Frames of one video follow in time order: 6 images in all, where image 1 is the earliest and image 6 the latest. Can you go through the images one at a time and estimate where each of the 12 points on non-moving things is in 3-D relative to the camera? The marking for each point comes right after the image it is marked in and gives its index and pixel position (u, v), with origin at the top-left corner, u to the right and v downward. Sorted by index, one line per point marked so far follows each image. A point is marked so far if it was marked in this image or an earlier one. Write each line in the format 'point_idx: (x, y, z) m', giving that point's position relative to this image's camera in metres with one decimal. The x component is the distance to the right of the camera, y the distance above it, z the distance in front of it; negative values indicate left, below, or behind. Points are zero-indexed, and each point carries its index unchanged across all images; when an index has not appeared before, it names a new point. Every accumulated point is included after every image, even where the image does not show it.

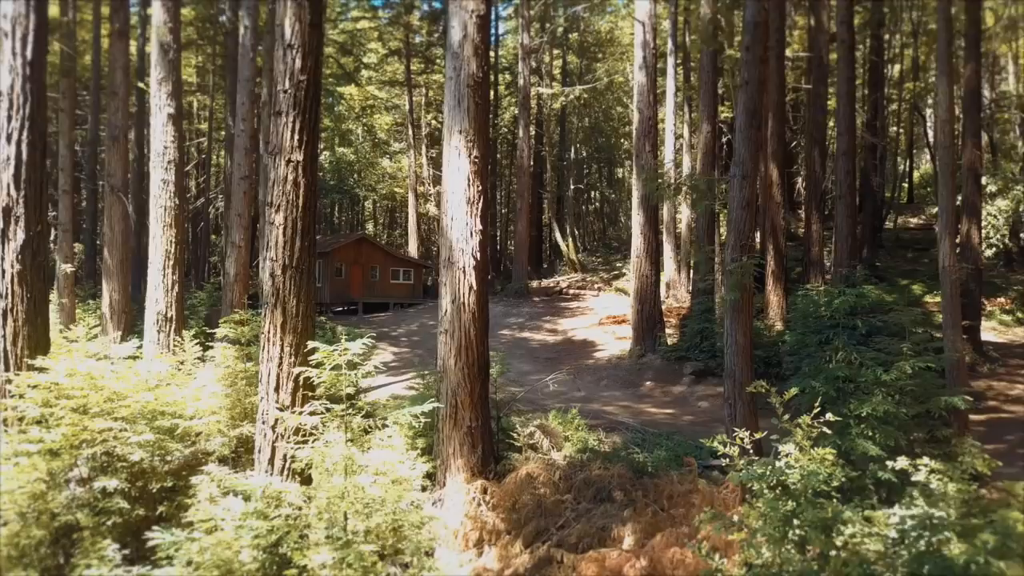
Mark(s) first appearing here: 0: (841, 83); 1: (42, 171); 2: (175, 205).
0: (+5.7, +3.6, +12.0) m
1: (-4.5, +1.1, +6.5) m
2: (-5.5, +1.4, +11.4) m
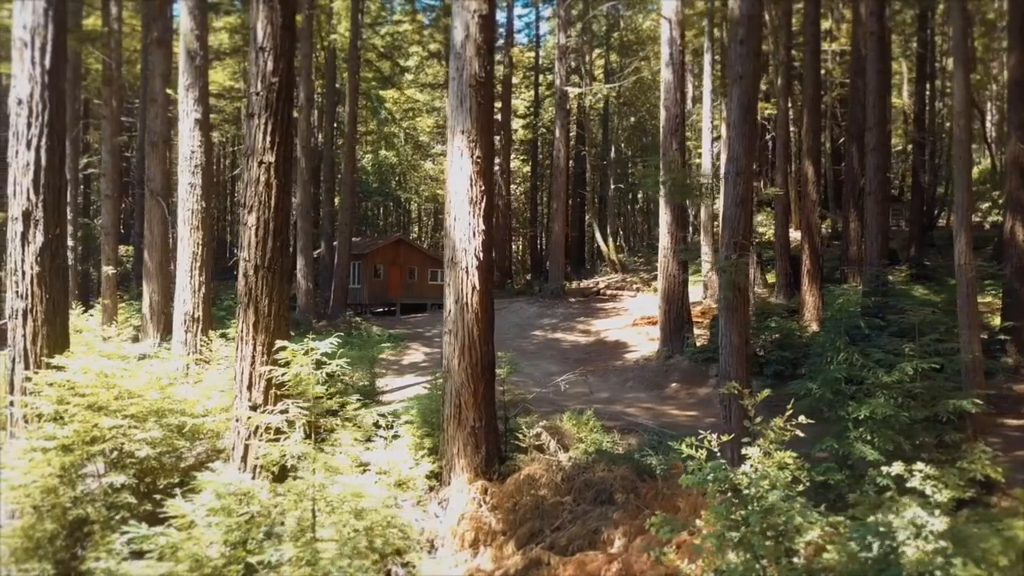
0: (+6.0, +3.6, +11.6) m
1: (-4.4, +1.1, +6.8) m
2: (-5.2, +1.4, +11.7) m
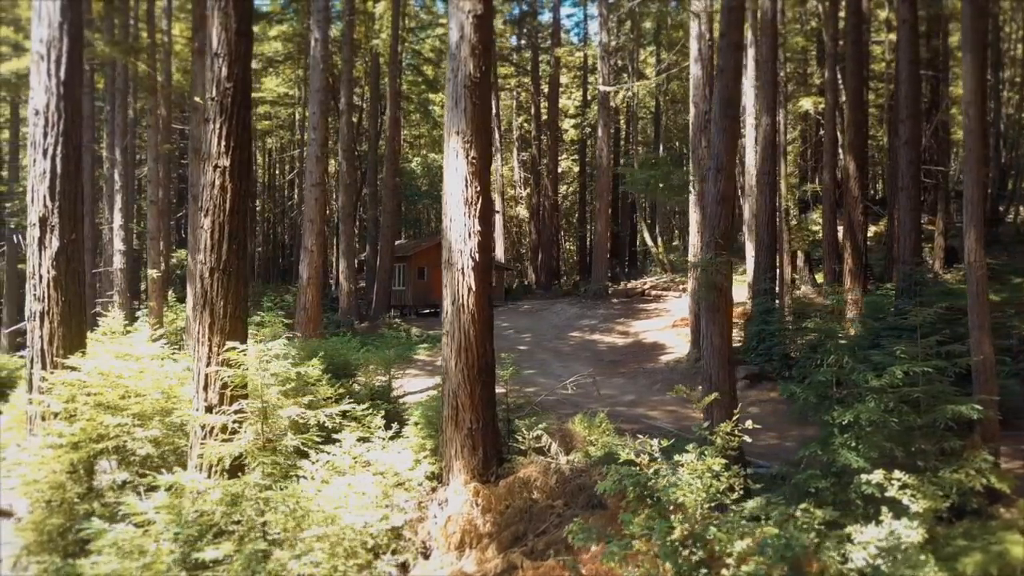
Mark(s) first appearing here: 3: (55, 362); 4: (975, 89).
0: (+6.3, +3.6, +11.1) m
1: (-4.5, +1.1, +7.0) m
2: (-4.9, +1.3, +12.0) m
3: (-4.5, -0.7, +6.7) m
4: (+3.9, +1.7, +5.9) m
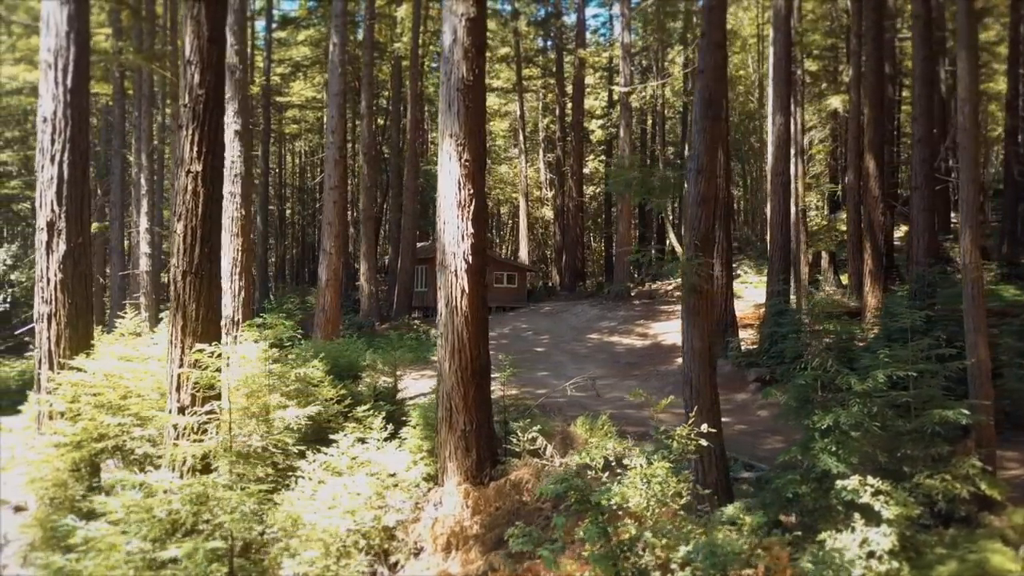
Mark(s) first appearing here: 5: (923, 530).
0: (+6.4, +3.6, +10.9) m
1: (-4.5, +1.0, +7.2) m
2: (-4.7, +1.3, +12.2) m
3: (-4.5, -0.7, +6.9) m
4: (+3.8, +1.7, +5.7) m
5: (+2.4, -1.4, +4.1) m
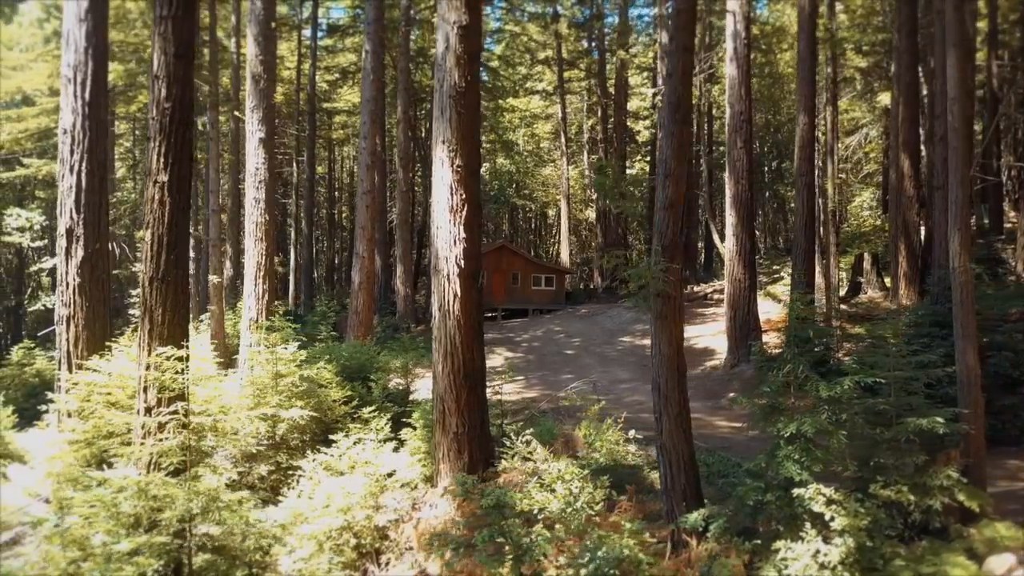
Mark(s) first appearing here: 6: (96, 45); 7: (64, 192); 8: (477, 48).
0: (+6.6, +3.5, +10.5) m
1: (-4.5, +1.0, +7.6) m
2: (-4.5, +1.3, +12.5) m
3: (-4.6, -0.8, +7.2) m
4: (+3.6, +1.6, +5.5) m
5: (+2.2, -1.5, +4.0) m
6: (-4.4, +2.6, +7.3) m
7: (-4.8, +1.0, +7.4) m
8: (-0.4, +2.3, +6.7) m
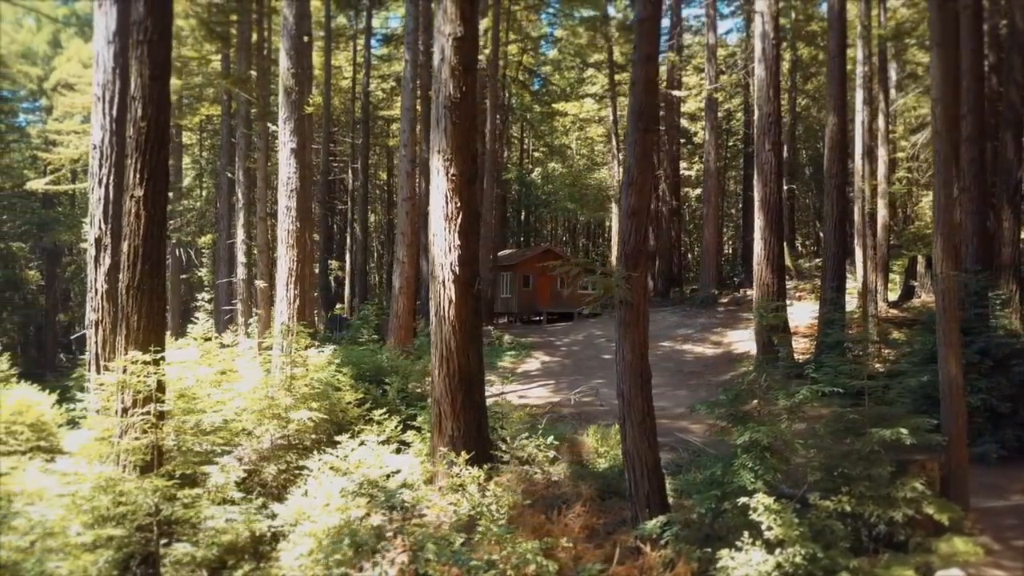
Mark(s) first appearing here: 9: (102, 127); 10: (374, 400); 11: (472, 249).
0: (+6.8, +3.4, +10.1) m
1: (-4.5, +0.9, +8.0) m
2: (-4.0, +1.2, +13.0) m
3: (-4.6, -0.9, +7.7) m
4: (+3.5, +1.6, +5.4) m
5: (+1.9, -1.5, +3.9) m
6: (-4.4, +2.5, +7.8) m
7: (-4.8, +1.0, +7.9) m
8: (-0.4, +2.3, +6.9) m
9: (-4.6, +1.8, +7.7) m
10: (-1.9, -1.6, +9.5) m
11: (-0.4, +0.4, +7.0) m
